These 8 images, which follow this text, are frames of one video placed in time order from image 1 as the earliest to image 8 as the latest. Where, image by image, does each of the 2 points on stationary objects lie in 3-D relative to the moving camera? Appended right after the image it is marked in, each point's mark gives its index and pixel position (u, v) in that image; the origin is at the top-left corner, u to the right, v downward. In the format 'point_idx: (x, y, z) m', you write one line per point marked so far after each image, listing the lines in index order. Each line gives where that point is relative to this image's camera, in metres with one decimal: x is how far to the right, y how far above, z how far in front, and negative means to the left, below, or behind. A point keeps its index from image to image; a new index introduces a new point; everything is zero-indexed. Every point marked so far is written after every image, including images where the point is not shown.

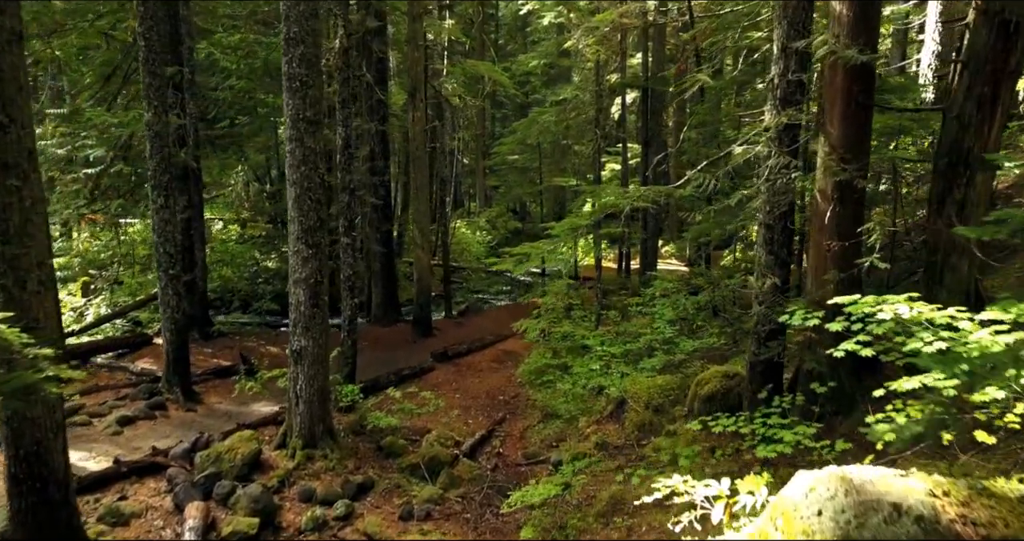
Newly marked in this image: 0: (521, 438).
0: (+0.2, -2.8, +9.8) m
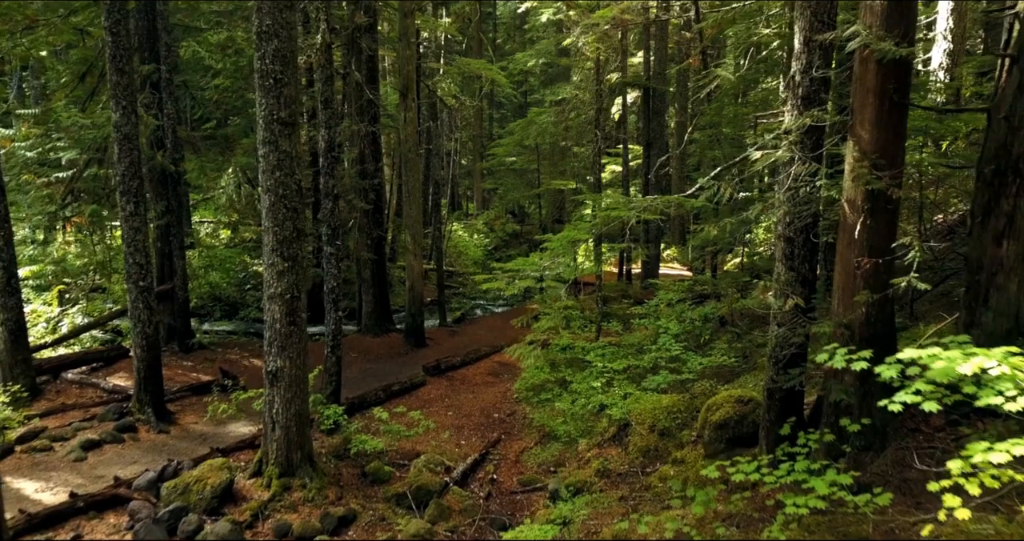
0: (+0.1, -2.9, +9.1) m
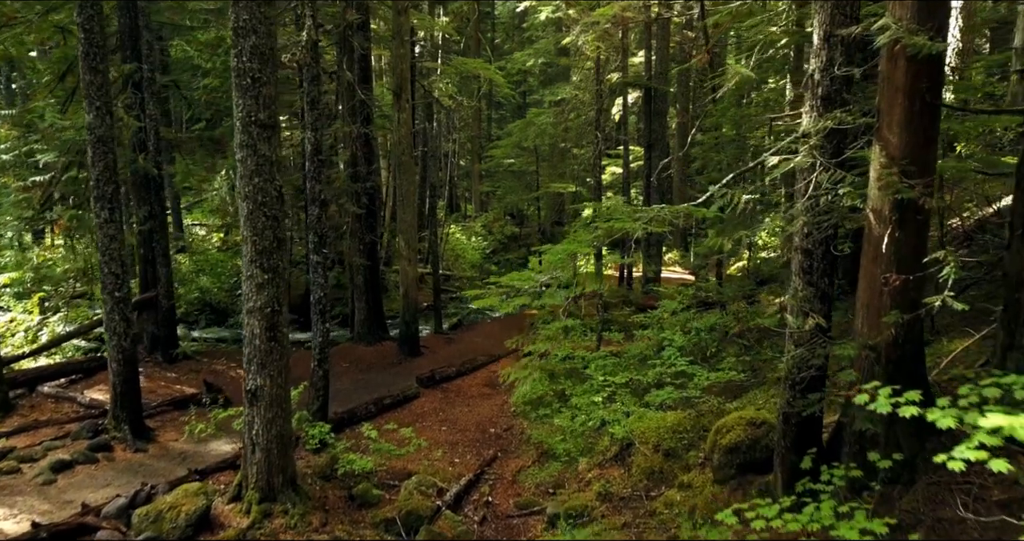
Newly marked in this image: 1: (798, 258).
0: (0.0, -3.1, +8.7) m
1: (+2.7, +0.1, +5.5) m
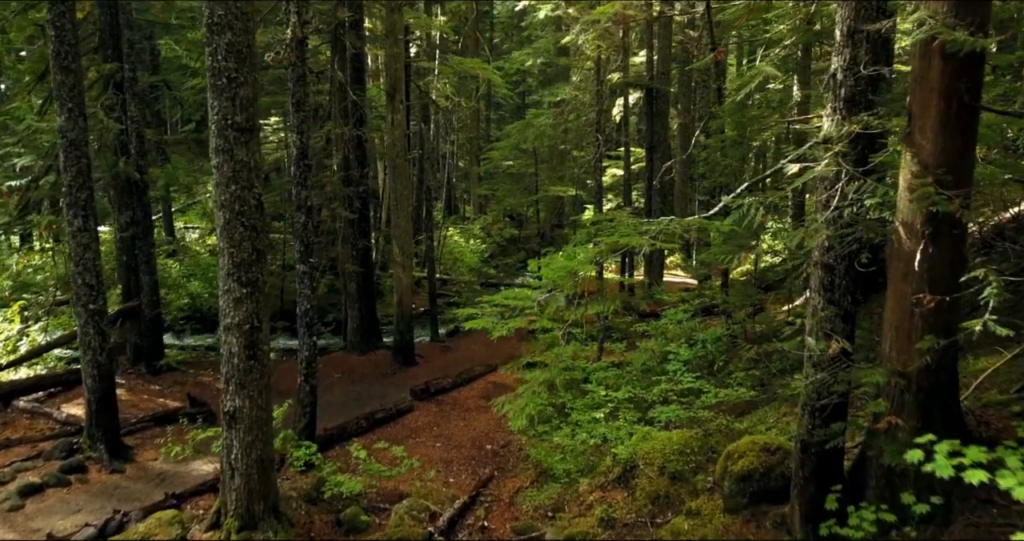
0: (0.0, -3.2, +8.2) m
1: (+2.6, 0.0, +5.1) m
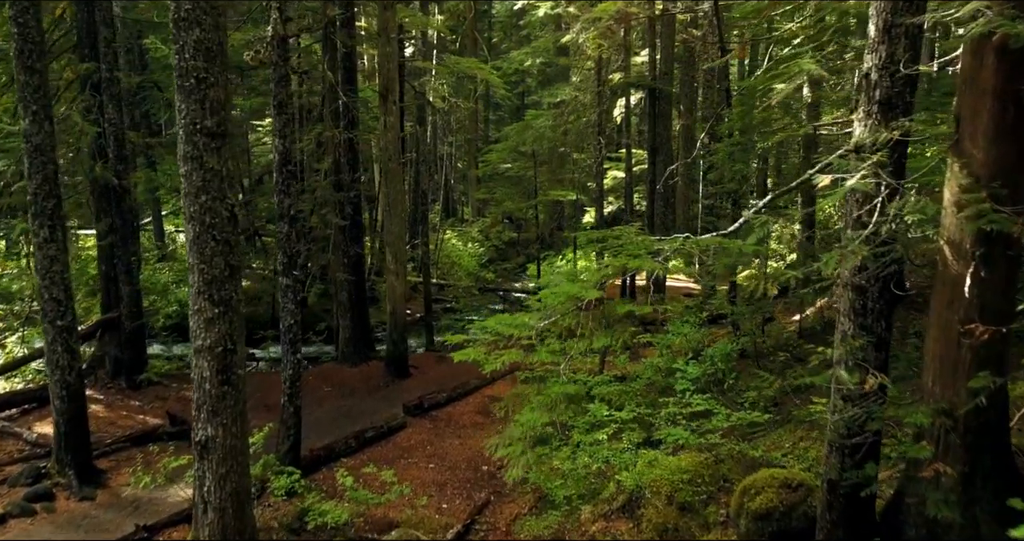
0: (-0.1, -3.4, +7.7) m
1: (+2.6, -0.2, +4.5) m
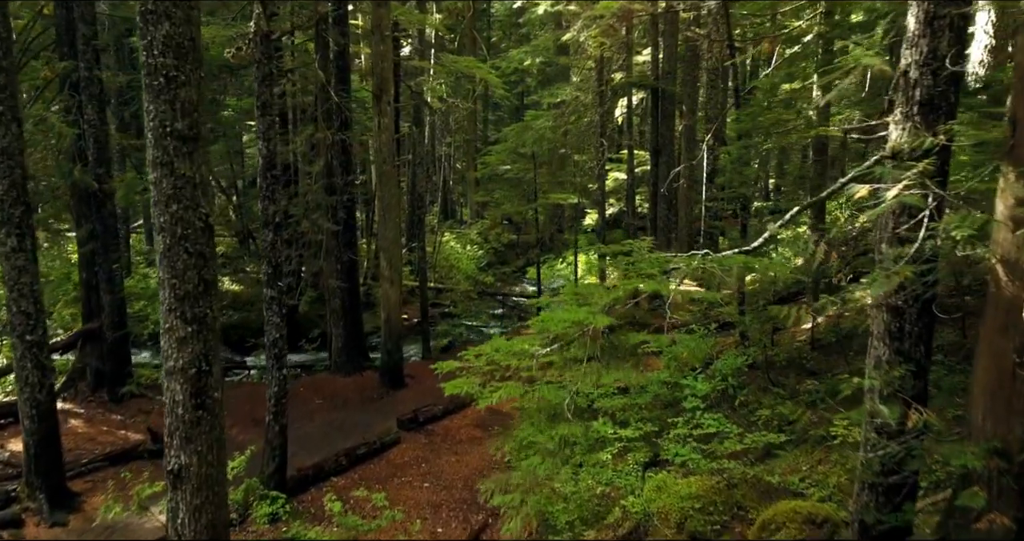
0: (-0.1, -3.5, +7.2) m
1: (+2.6, -0.3, +4.1) m
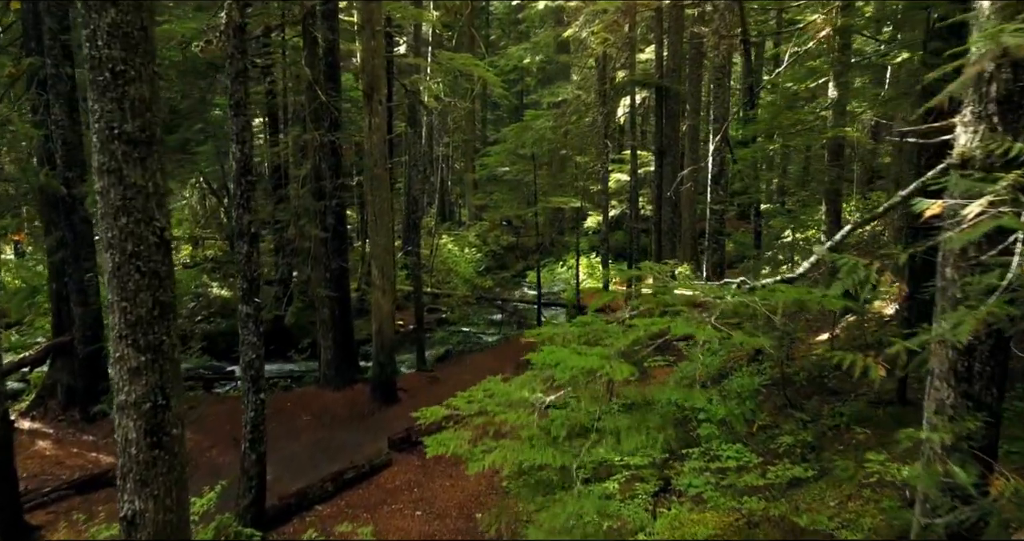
0: (-0.1, -3.7, +6.6) m
1: (+2.5, -0.5, +3.4) m
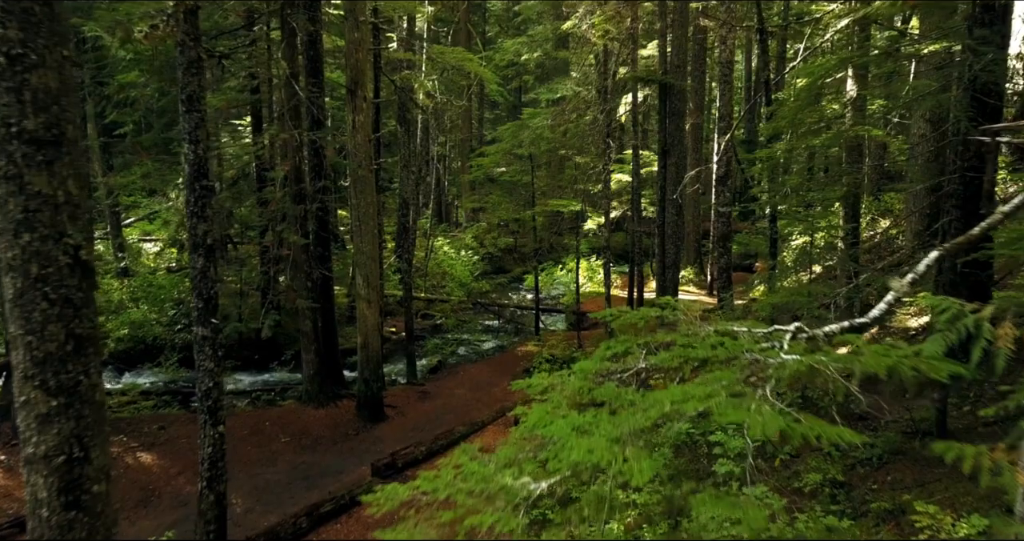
0: (-0.2, -3.9, +5.8) m
1: (+2.5, -0.7, +2.6) m
